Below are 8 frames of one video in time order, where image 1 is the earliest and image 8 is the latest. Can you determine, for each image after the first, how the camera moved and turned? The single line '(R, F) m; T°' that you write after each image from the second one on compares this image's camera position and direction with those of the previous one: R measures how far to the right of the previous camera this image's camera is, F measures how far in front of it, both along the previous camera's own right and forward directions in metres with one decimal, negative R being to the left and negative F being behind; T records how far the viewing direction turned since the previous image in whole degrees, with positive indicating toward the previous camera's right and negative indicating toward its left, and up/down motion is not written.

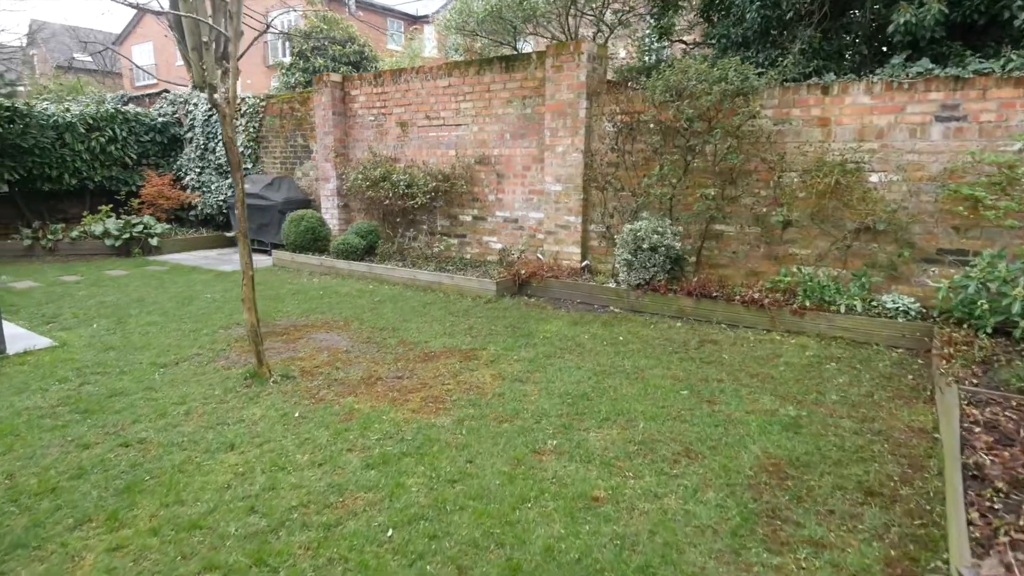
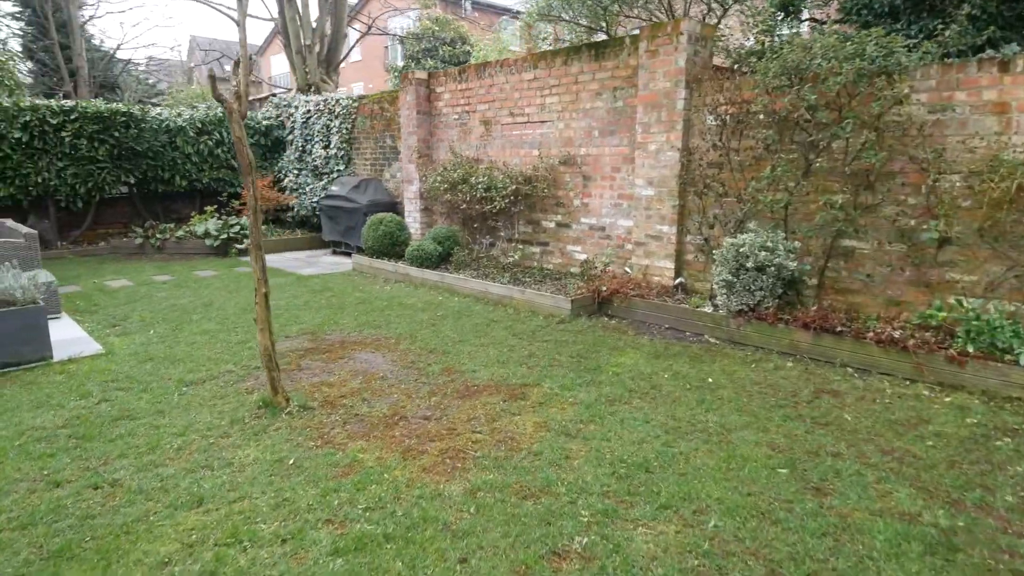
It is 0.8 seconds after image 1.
(+0.3, +0.8) m; -11°
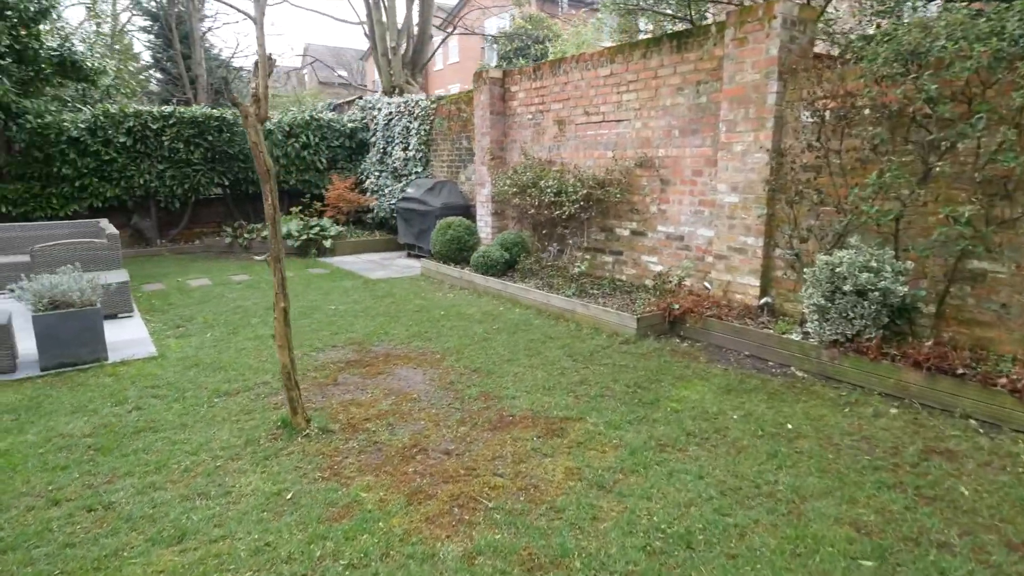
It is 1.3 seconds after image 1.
(+0.3, +0.4) m; -9°
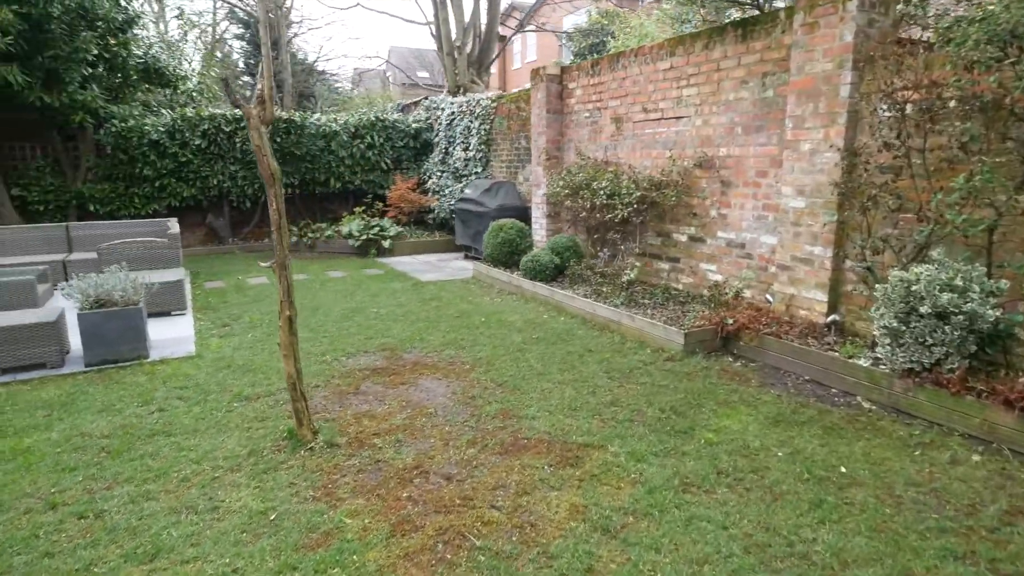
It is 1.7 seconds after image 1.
(+0.3, +0.3) m; -7°
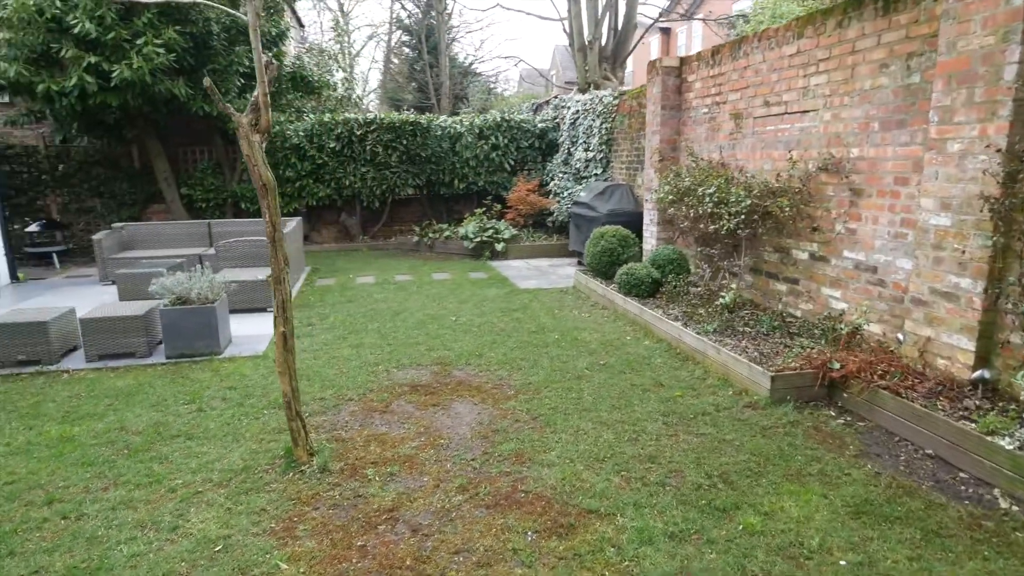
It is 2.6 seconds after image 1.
(+0.7, +0.5) m; -15°
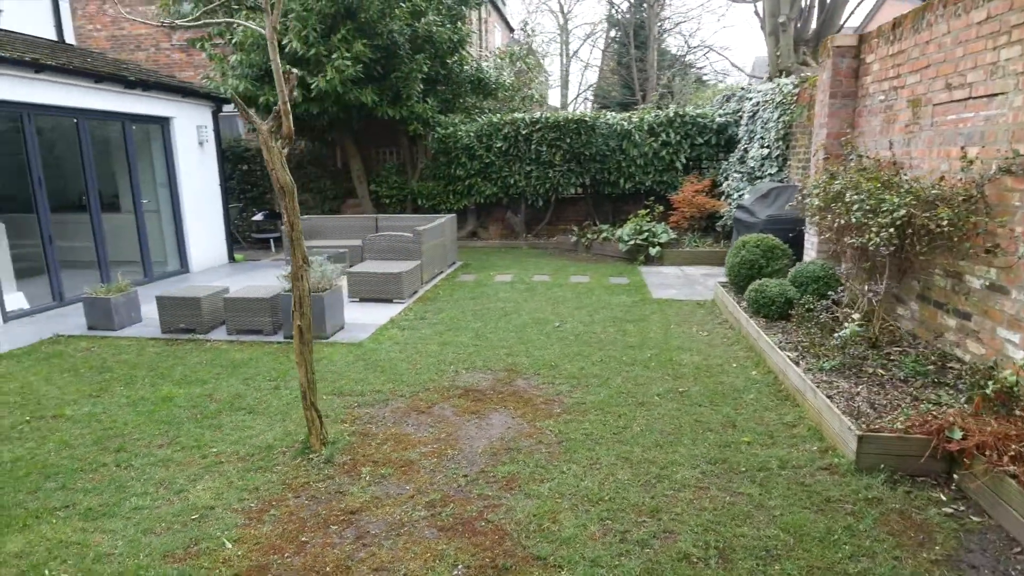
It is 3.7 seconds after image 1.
(+1.0, +0.4) m; -20°
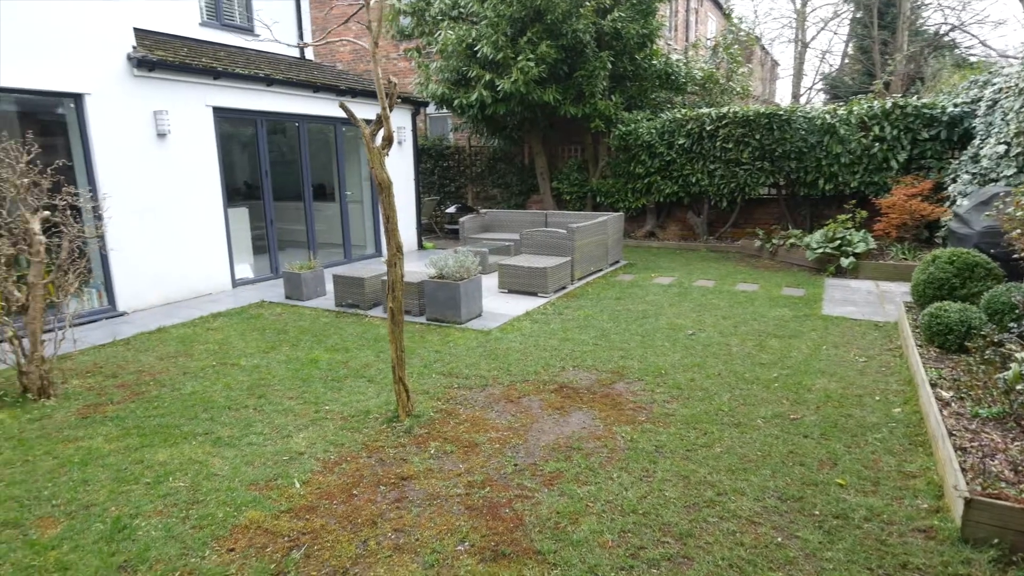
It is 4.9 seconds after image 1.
(+0.7, +0.1) m; -20°
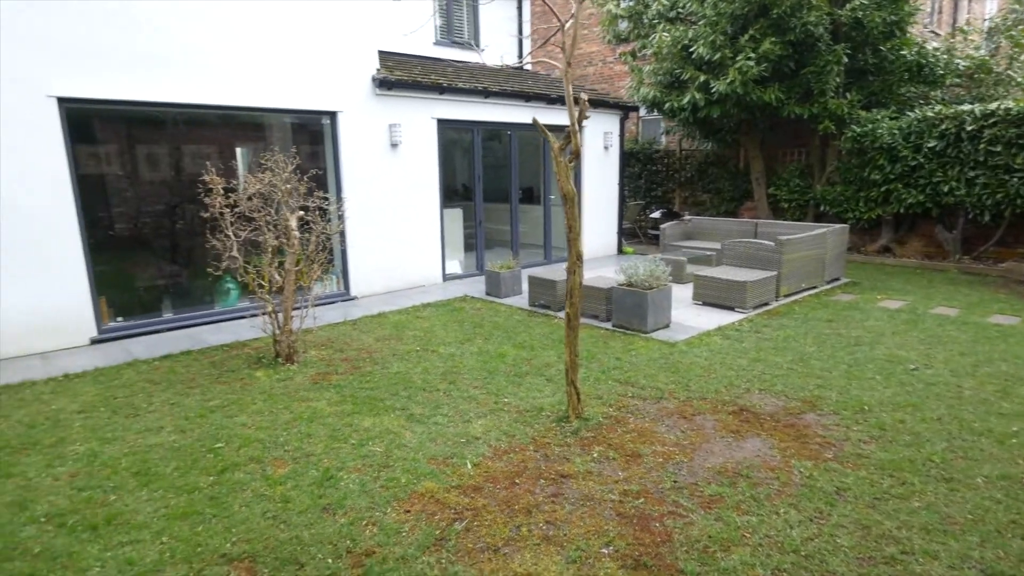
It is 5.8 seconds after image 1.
(+0.2, -0.1) m; -19°
